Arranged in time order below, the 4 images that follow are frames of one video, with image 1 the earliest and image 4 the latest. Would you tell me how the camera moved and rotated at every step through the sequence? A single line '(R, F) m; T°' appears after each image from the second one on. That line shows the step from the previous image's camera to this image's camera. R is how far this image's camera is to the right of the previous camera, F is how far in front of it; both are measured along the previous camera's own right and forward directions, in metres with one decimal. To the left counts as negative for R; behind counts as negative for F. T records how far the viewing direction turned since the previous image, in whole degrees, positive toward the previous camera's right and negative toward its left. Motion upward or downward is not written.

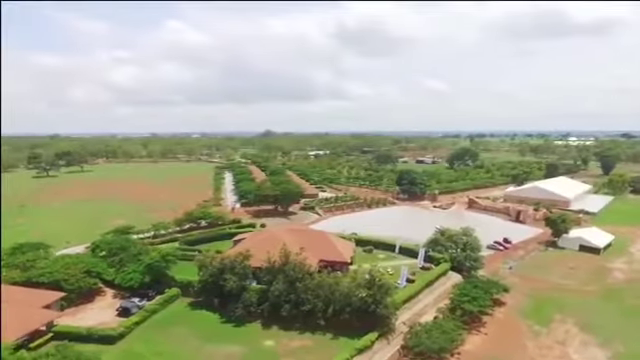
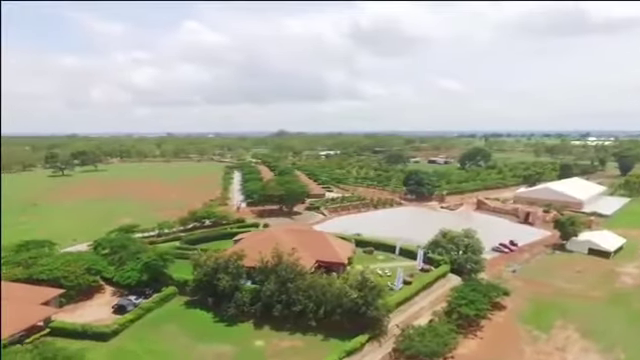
(+0.8, +0.1) m; -2°
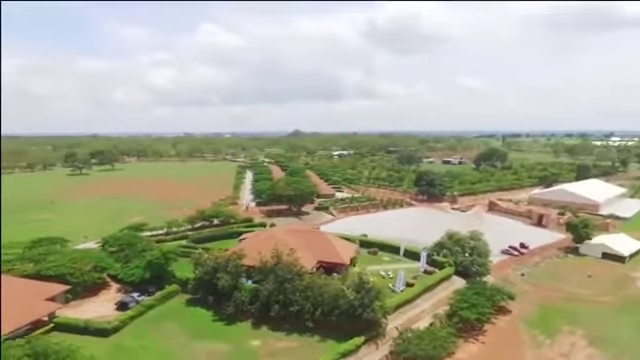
(+0.7, +0.1) m; -2°
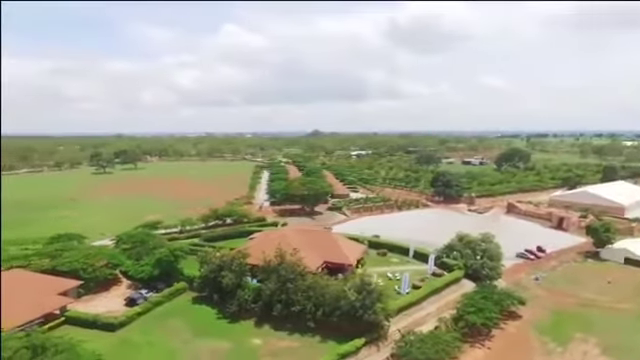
(+0.7, +0.1) m; -3°
